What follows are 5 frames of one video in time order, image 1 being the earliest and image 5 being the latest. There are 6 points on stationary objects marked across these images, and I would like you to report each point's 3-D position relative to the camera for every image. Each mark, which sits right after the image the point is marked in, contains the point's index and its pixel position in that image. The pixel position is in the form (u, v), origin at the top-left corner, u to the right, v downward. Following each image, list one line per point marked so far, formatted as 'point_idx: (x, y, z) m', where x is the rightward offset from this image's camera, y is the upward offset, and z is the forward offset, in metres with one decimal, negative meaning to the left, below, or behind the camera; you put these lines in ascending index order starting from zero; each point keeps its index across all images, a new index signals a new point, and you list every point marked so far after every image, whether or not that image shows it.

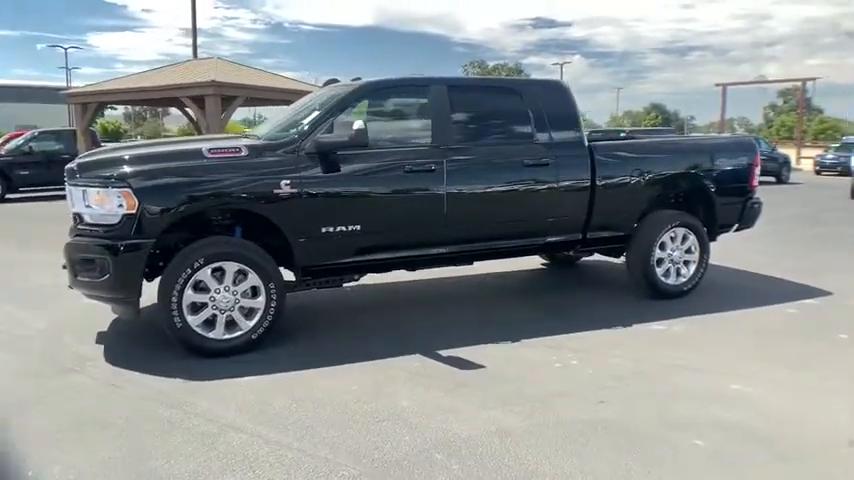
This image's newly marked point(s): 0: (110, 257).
0: (-2.1, -0.1, +4.9) m
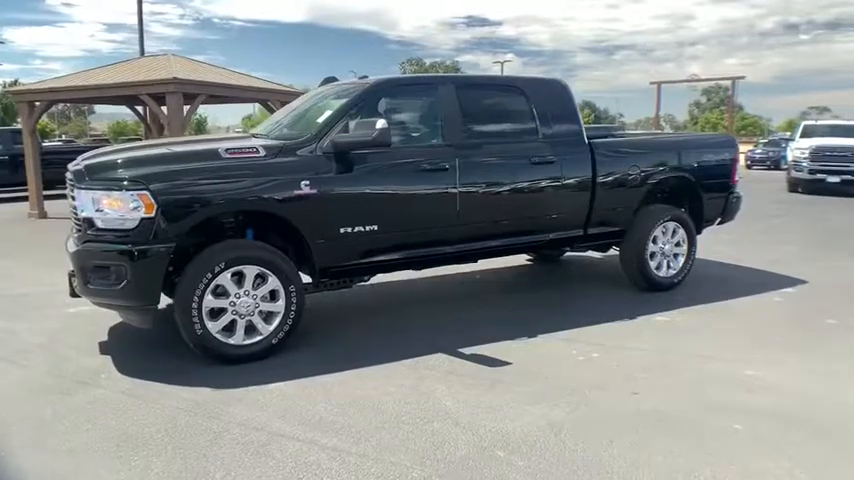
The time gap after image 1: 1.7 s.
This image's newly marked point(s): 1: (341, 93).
0: (-1.9, -0.1, +4.7) m
1: (-0.7, +1.2, +5.8) m
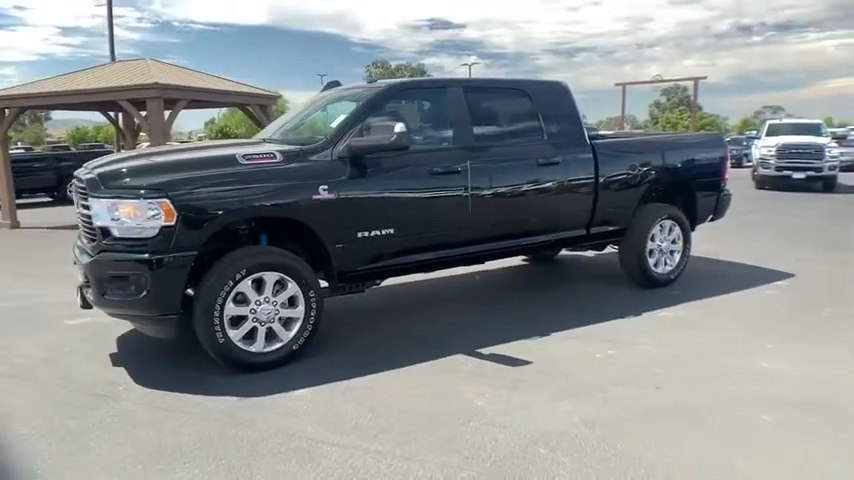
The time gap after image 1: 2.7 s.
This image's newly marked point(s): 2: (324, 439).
0: (-1.8, -0.2, +4.6) m
1: (-0.6, +1.1, +5.8) m
2: (-0.6, -1.1, +4.0) m
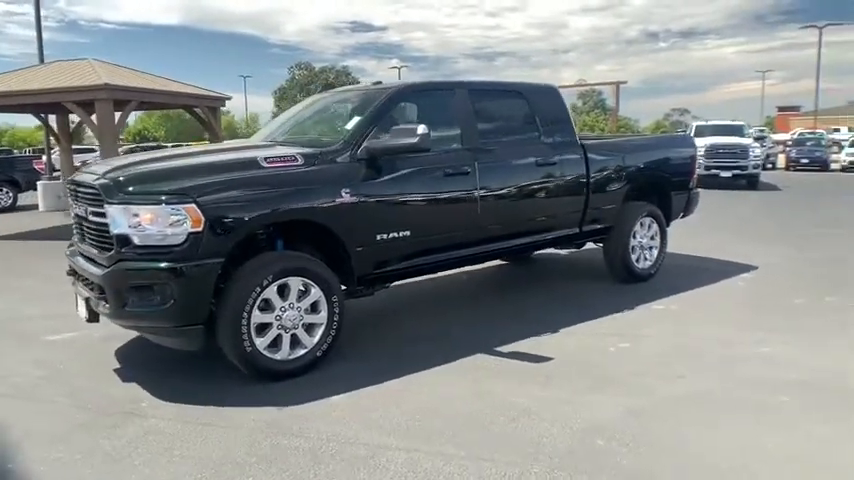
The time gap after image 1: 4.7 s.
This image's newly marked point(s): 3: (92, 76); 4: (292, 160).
0: (-1.5, -0.2, +4.4) m
1: (-0.6, +1.1, +5.8) m
2: (-0.2, -1.1, +3.9) m
3: (-4.7, +2.3, +10.1) m
4: (-0.9, +0.5, +4.9) m
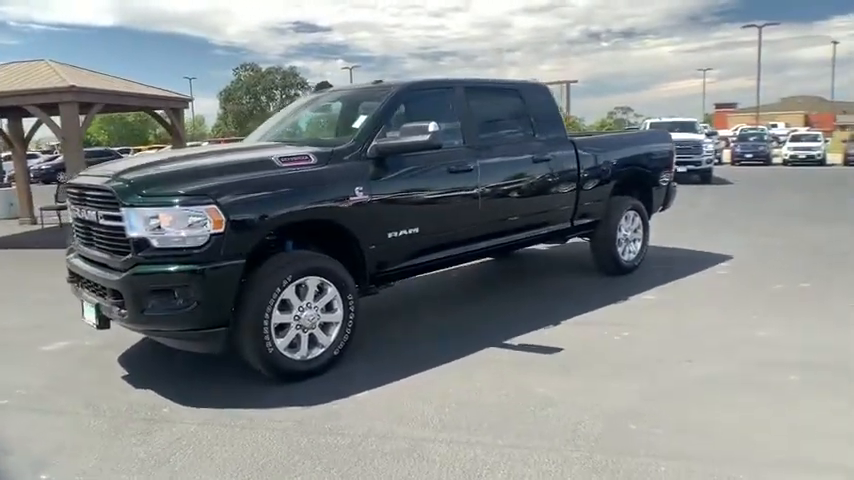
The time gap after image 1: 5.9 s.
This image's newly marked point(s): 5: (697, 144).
0: (-1.4, -0.3, +4.3) m
1: (-0.6, +1.1, +5.8) m
2: (0.0, -1.1, +4.0) m
3: (-5.0, +2.2, +9.8) m
4: (-0.9, +0.5, +4.9) m
5: (+6.3, +2.3, +17.2) m
